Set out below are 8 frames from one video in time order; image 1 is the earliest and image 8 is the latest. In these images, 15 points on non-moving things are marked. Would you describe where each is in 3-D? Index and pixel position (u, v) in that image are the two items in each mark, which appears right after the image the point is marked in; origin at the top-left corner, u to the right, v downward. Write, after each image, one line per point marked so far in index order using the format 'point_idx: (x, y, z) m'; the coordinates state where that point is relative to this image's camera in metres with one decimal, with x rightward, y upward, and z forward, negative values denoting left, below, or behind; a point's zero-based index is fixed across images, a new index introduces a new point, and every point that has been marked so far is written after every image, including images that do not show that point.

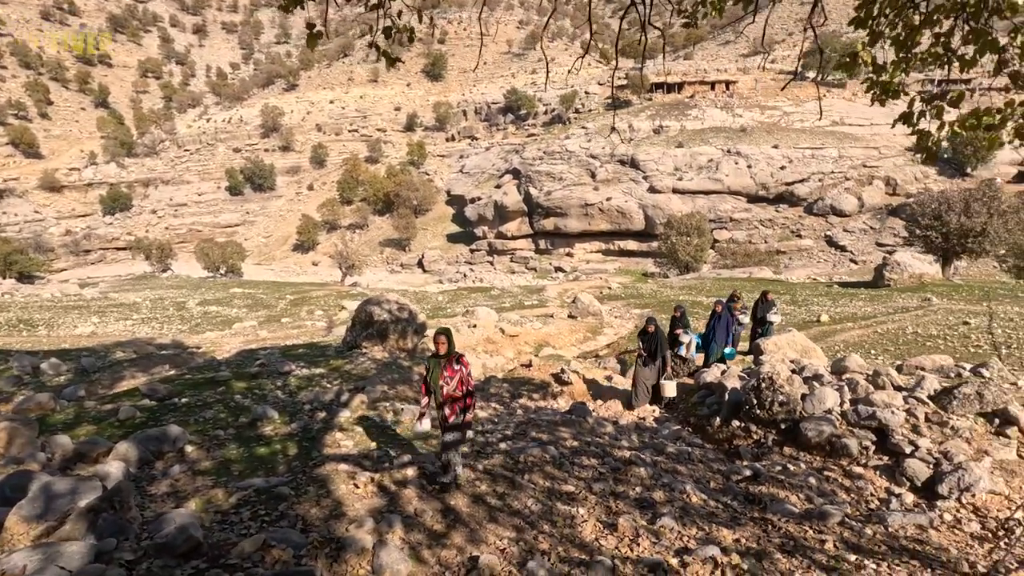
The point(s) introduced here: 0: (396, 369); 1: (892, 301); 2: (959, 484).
0: (-2.3, -1.5, +10.2) m
1: (+12.9, -0.5, +18.4) m
2: (+3.4, -1.5, +4.1) m
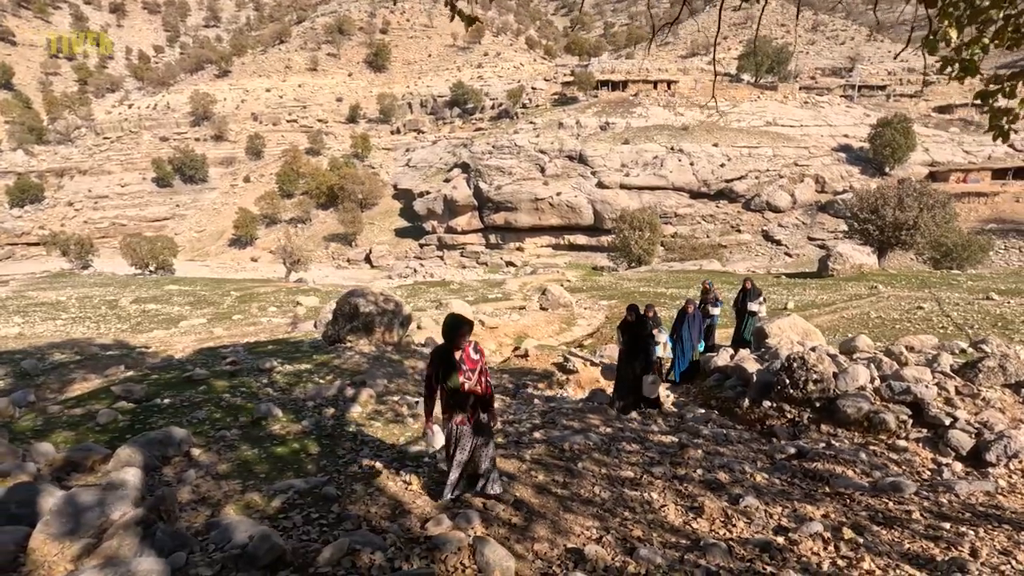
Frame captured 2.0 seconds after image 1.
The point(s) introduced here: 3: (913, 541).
0: (-2.3, -1.4, +9.8) m
1: (+11.9, -0.1, +19.5) m
2: (+4.0, -1.3, +4.3) m
3: (+2.5, -1.5, +3.3) m
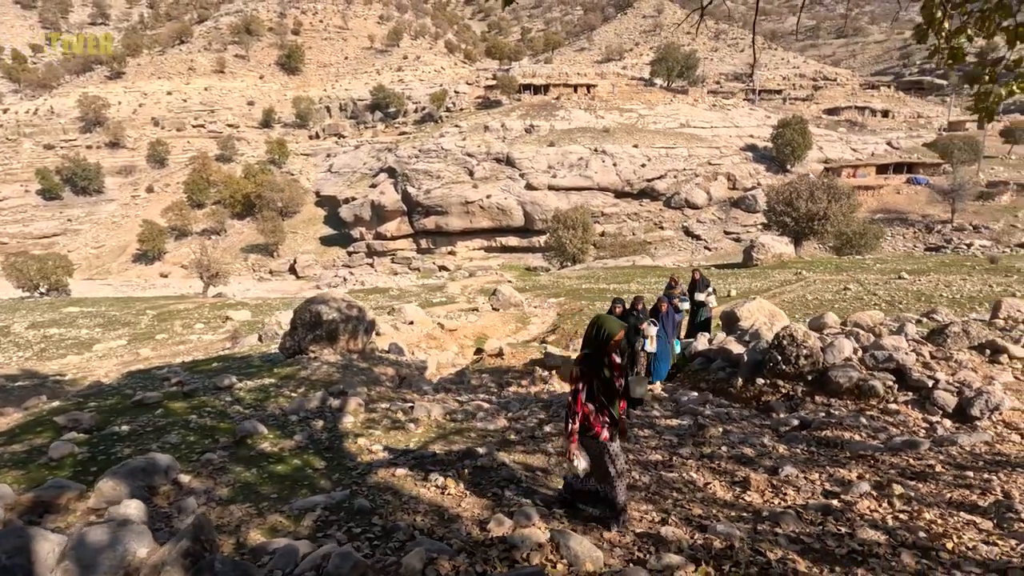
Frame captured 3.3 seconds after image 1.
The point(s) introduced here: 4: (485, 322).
0: (-2.7, -1.4, +9.3) m
1: (+10.0, +0.4, +20.8) m
2: (+4.3, -1.0, +4.8) m
3: (+2.9, -1.3, +3.5) m
4: (-0.8, -1.0, +15.8) m
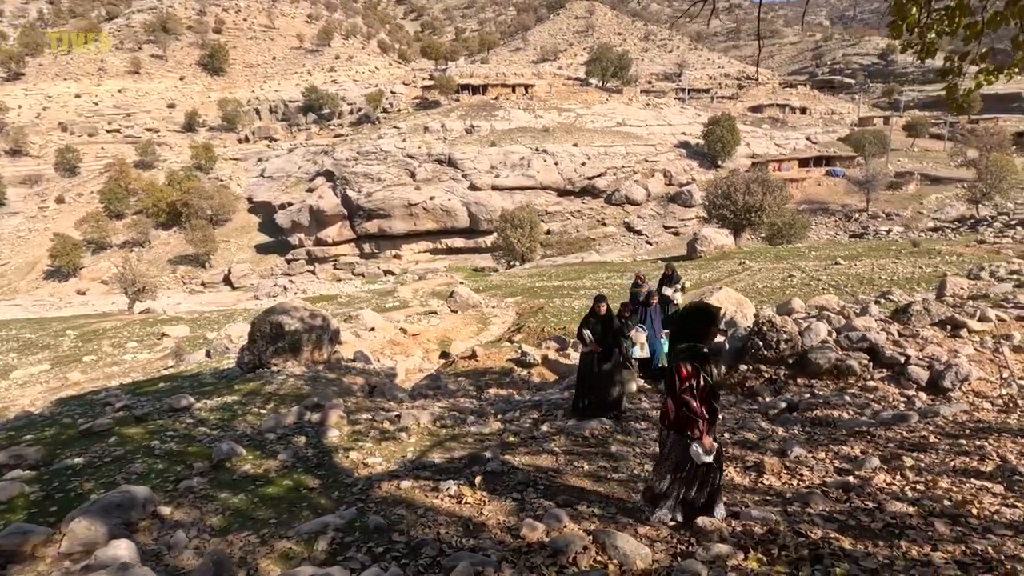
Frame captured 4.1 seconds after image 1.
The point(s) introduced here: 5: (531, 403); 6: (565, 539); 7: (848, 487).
0: (-3.1, -1.6, +8.9) m
1: (+8.2, +0.8, +21.7) m
2: (+4.3, -0.9, +5.1) m
3: (+3.1, -1.2, +3.7) m
4: (-1.9, -1.1, +15.6) m
5: (+0.3, -1.5, +6.8) m
6: (+0.3, -1.4, +3.1) m
7: (+2.2, -1.3, +3.4) m
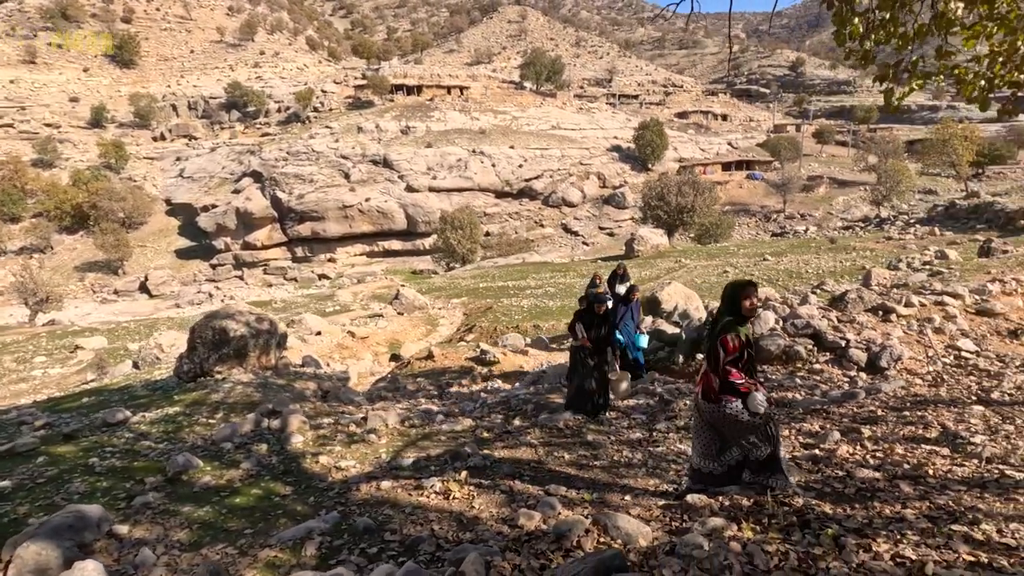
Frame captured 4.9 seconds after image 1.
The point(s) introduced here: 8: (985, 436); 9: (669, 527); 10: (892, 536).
0: (-3.8, -1.6, +8.5) m
1: (+5.9, +0.9, +22.5) m
2: (+4.0, -0.7, +5.6) m
3: (+3.0, -1.1, +4.1) m
4: (-3.4, -1.1, +15.3) m
5: (-0.2, -1.4, +6.9) m
6: (+0.3, -1.4, +3.1) m
7: (+2.1, -1.2, +3.7) m
8: (+3.3, -1.0, +3.7) m
9: (+0.9, -1.4, +3.2) m
10: (+1.9, -1.2, +2.7) m
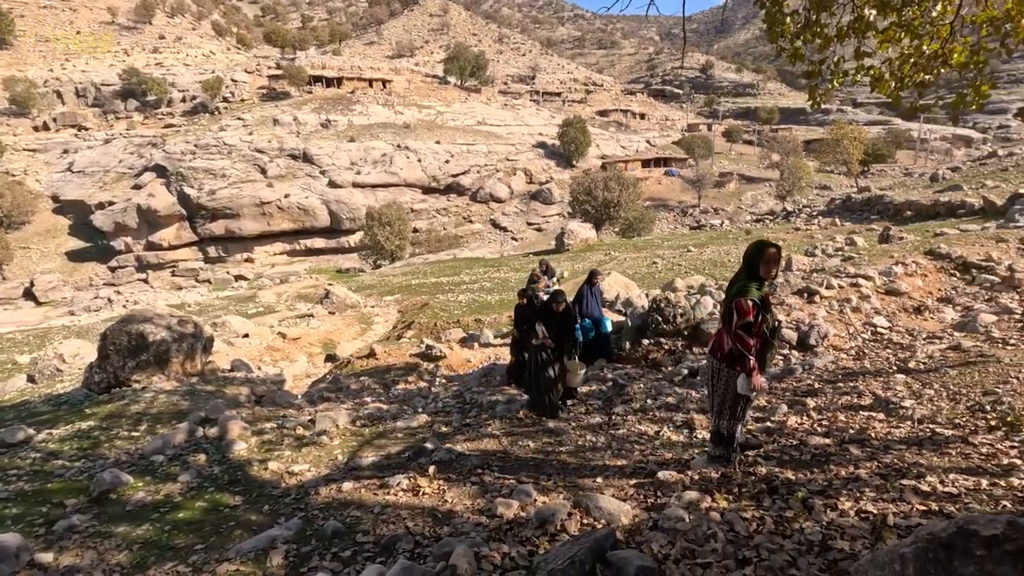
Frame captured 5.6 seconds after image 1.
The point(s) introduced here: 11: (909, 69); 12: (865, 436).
0: (-4.5, -1.6, +7.9) m
1: (+3.1, +1.3, +23.1) m
2: (+3.5, -0.5, +6.1) m
3: (+2.7, -0.9, +4.4) m
4: (-5.1, -1.1, +14.7) m
5: (-0.8, -1.3, +6.8) m
6: (+0.2, -1.3, +3.1) m
7: (+1.9, -1.1, +4.0) m
8: (+3.1, -0.9, +4.1) m
9: (+0.8, -1.3, +3.2) m
10: (+1.8, -1.1, +2.9) m
11: (+3.6, +2.0, +4.8) m
12: (+2.4, -1.0, +3.6) m
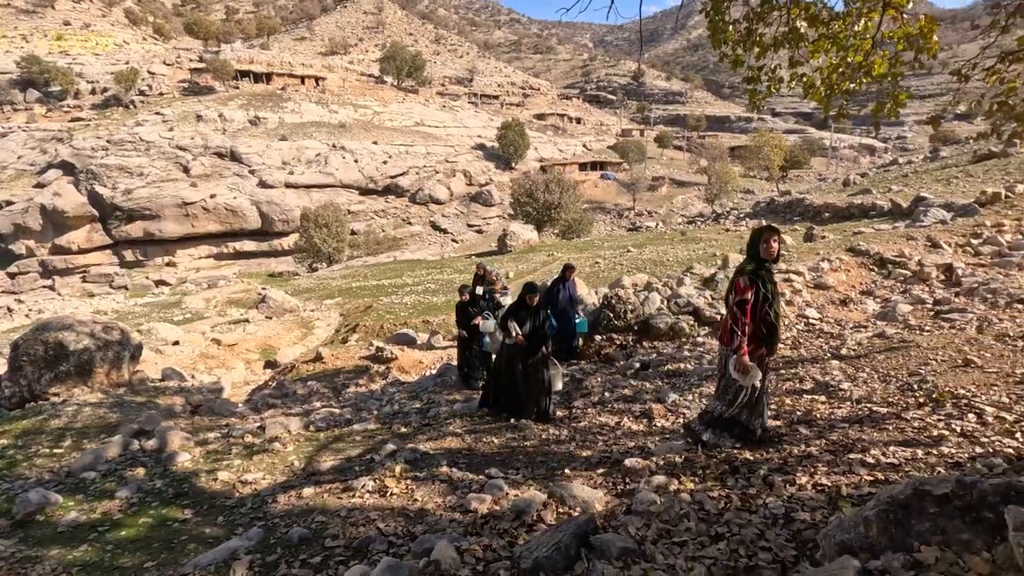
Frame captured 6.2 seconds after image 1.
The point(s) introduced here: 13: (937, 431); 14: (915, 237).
0: (-5.2, -1.6, +7.4) m
1: (+0.7, +1.2, +23.3) m
2: (+3.0, -0.5, +6.5) m
3: (+2.4, -0.9, +4.7) m
4: (-6.5, -1.2, +14.1) m
5: (-1.3, -1.3, +6.7) m
6: (+0.1, -1.3, +3.2) m
7: (+1.7, -1.0, +4.2) m
8: (+2.8, -0.8, +4.4) m
9: (+0.6, -1.3, +3.3) m
10: (+1.7, -1.1, +3.1) m
11: (+3.2, +2.1, +5.3) m
12: (+2.1, -0.9, +3.8) m
13: (+2.6, -0.9, +3.3) m
14: (+7.5, +0.9, +9.9) m
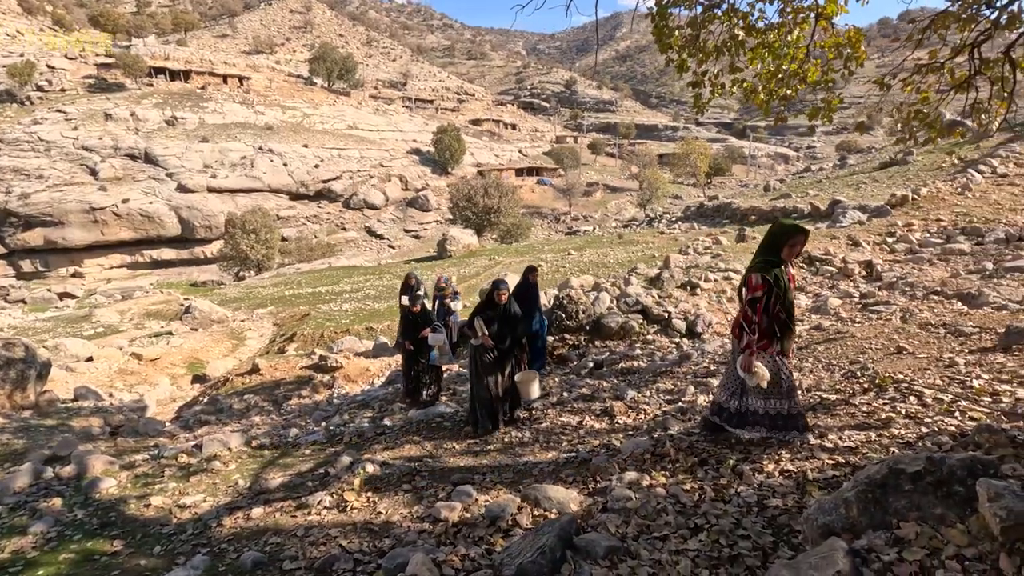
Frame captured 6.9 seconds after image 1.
0: (-5.8, -1.8, +6.6) m
1: (-1.9, +1.0, +23.2) m
2: (+2.4, -0.4, +6.7) m
3: (+2.0, -0.8, +4.9) m
4: (-7.9, -1.4, +13.1) m
5: (-1.9, -1.4, +6.4) m
6: (-0.1, -1.3, +3.1) m
7: (+1.4, -1.0, +4.2) m
8: (+2.5, -0.7, +4.6) m
9: (+0.5, -1.2, +3.3) m
10: (+1.6, -1.0, +3.2) m
11: (+2.7, +2.1, +5.5) m
12: (+1.9, -0.9, +4.0) m
13: (+2.4, -0.8, +3.5) m
14: (+6.4, +1.0, +10.6) m
